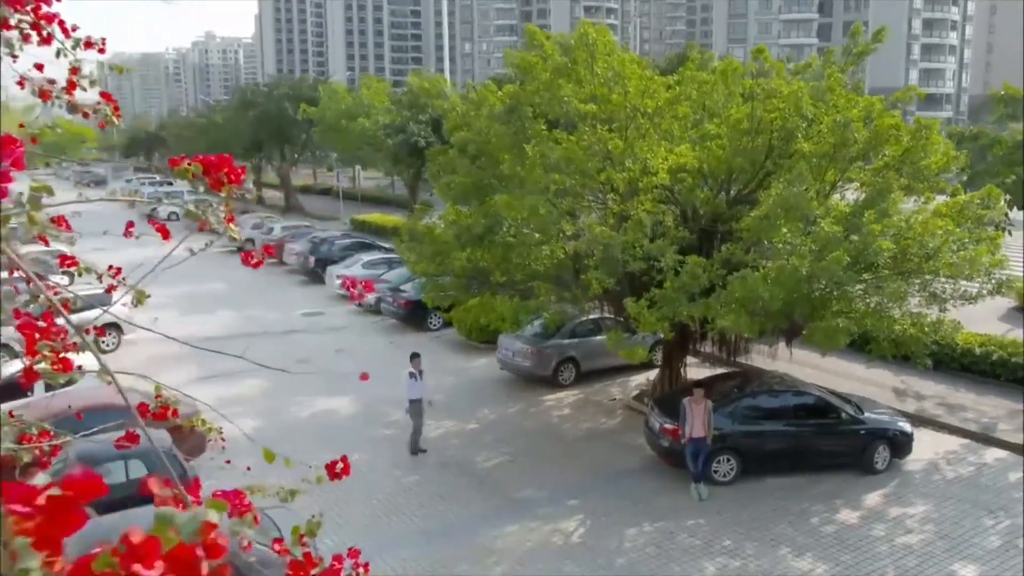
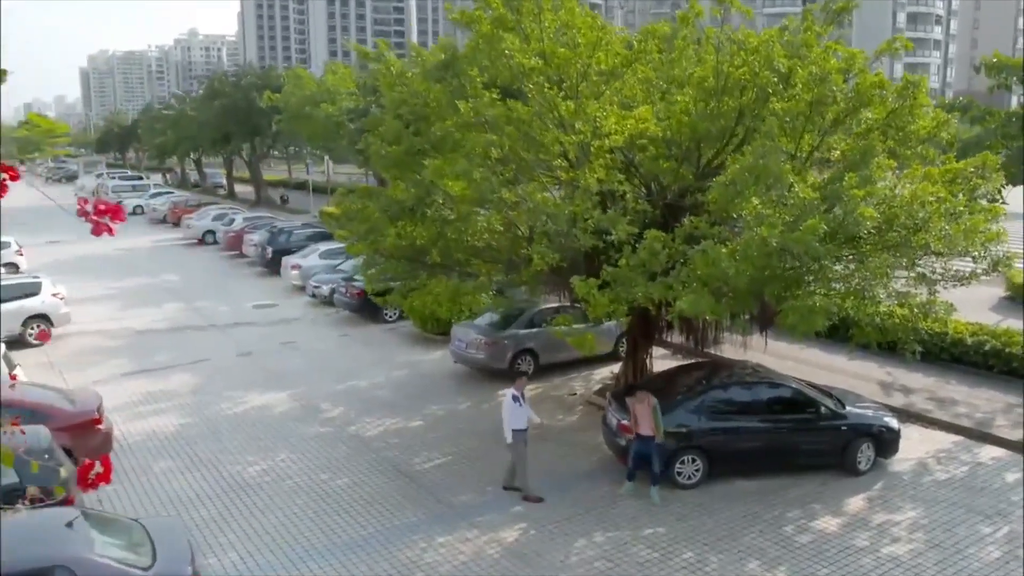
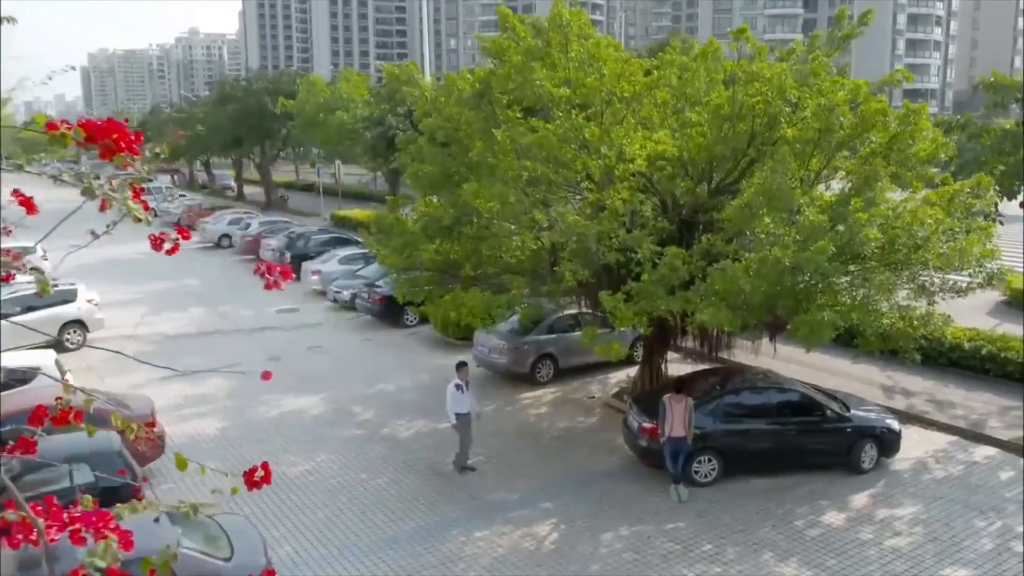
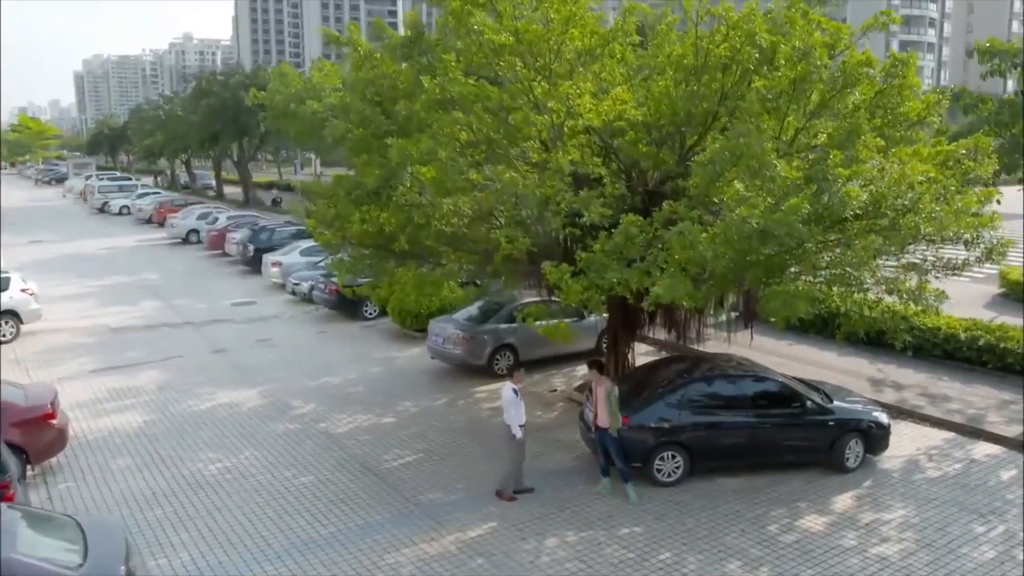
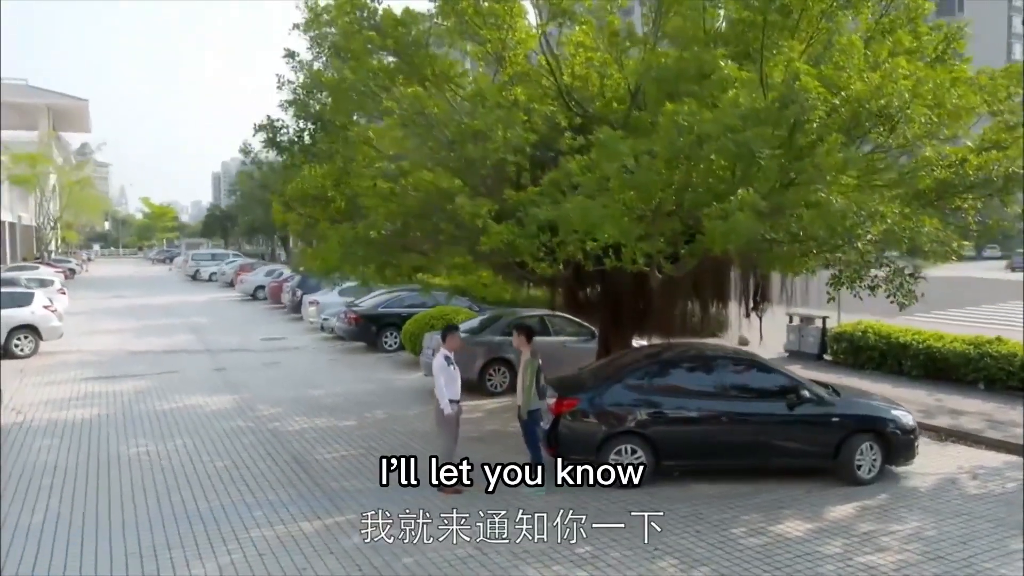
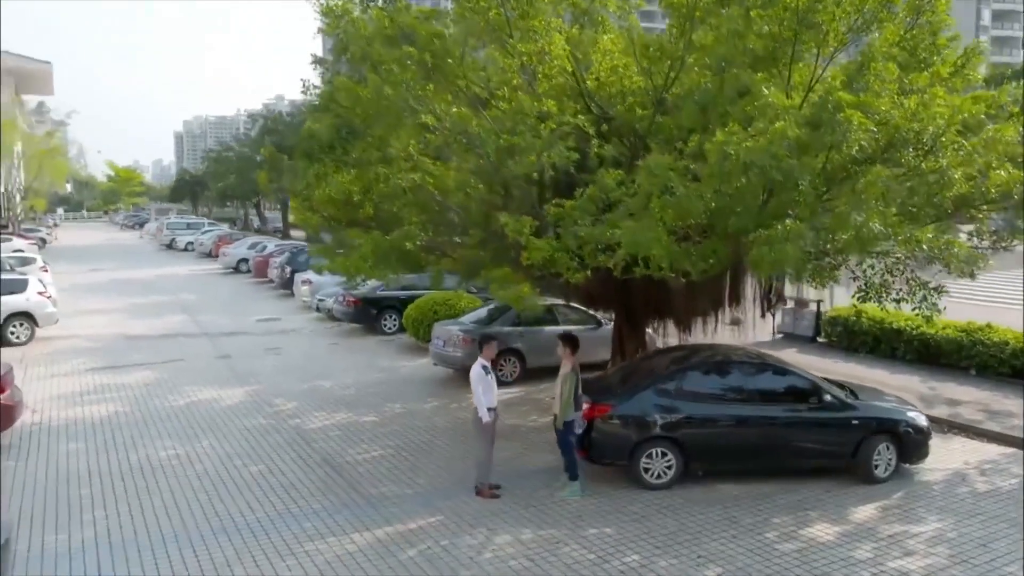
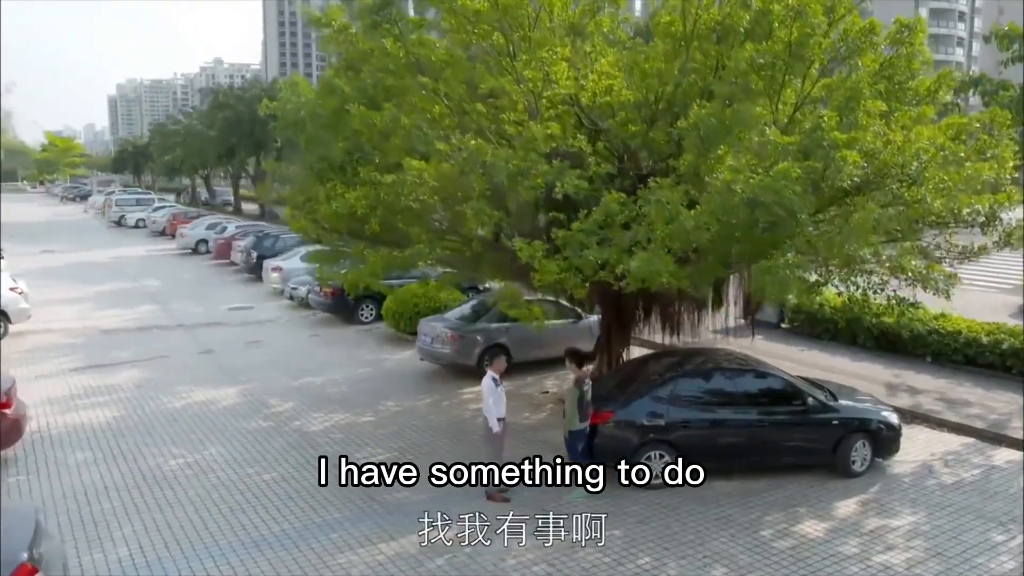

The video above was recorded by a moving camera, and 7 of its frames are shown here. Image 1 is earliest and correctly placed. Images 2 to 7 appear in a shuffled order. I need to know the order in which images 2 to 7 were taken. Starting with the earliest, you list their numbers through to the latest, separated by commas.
3, 2, 4, 7, 6, 5
